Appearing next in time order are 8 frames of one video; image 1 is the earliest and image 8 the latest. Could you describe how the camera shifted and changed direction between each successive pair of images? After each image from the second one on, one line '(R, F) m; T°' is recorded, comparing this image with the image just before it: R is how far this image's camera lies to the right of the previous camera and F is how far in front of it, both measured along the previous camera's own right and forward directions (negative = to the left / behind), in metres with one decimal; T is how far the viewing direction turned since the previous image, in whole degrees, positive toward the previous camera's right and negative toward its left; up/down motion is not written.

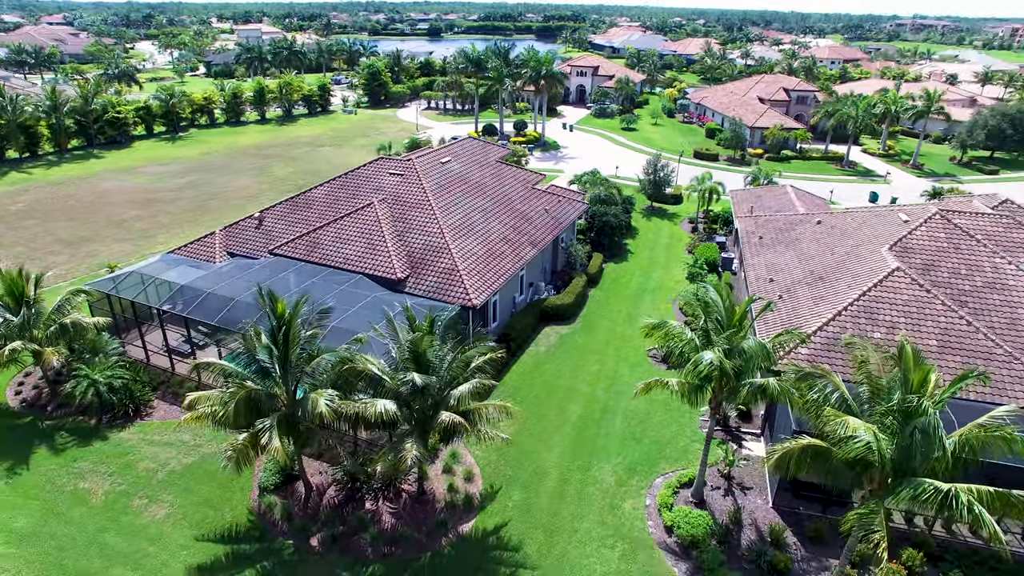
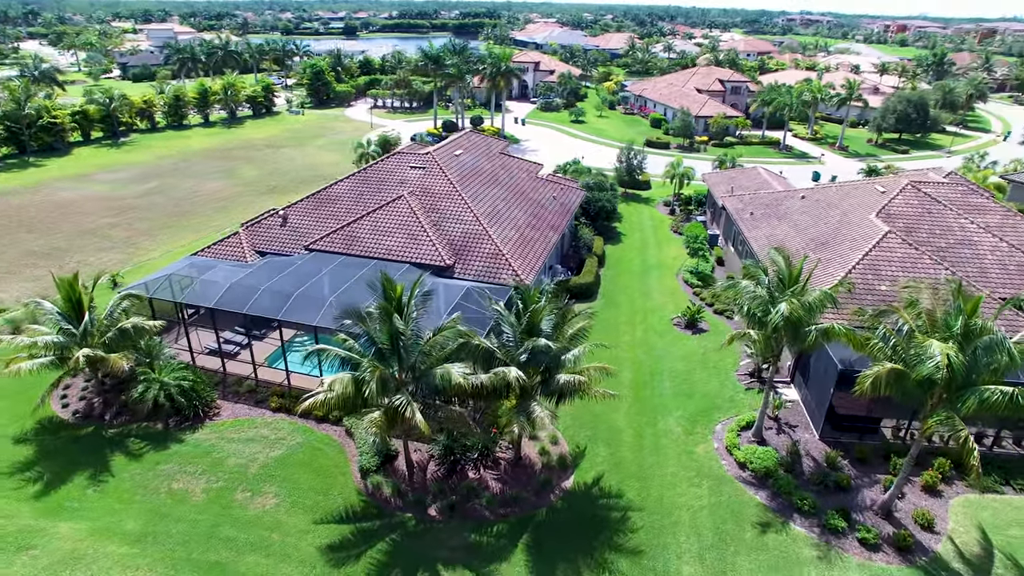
(-6.4, -1.5) m; +8°
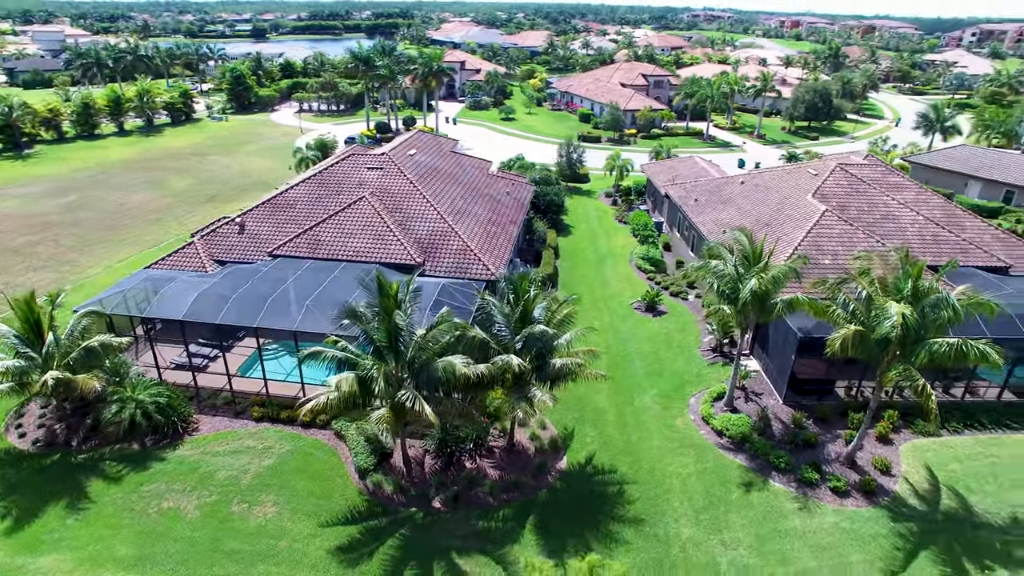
(-2.4, -0.6) m; +7°
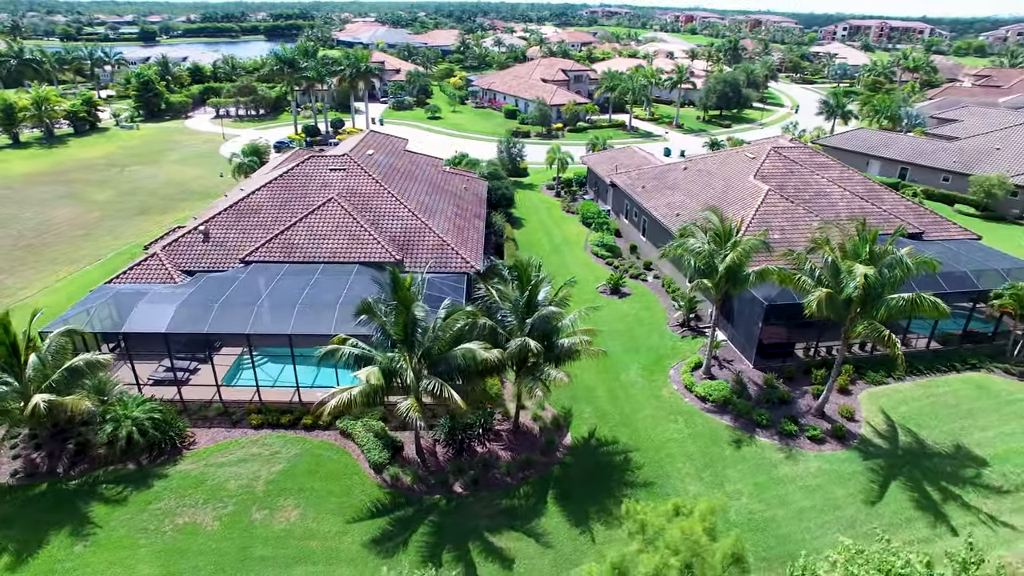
(-3.4, -0.8) m; +8°
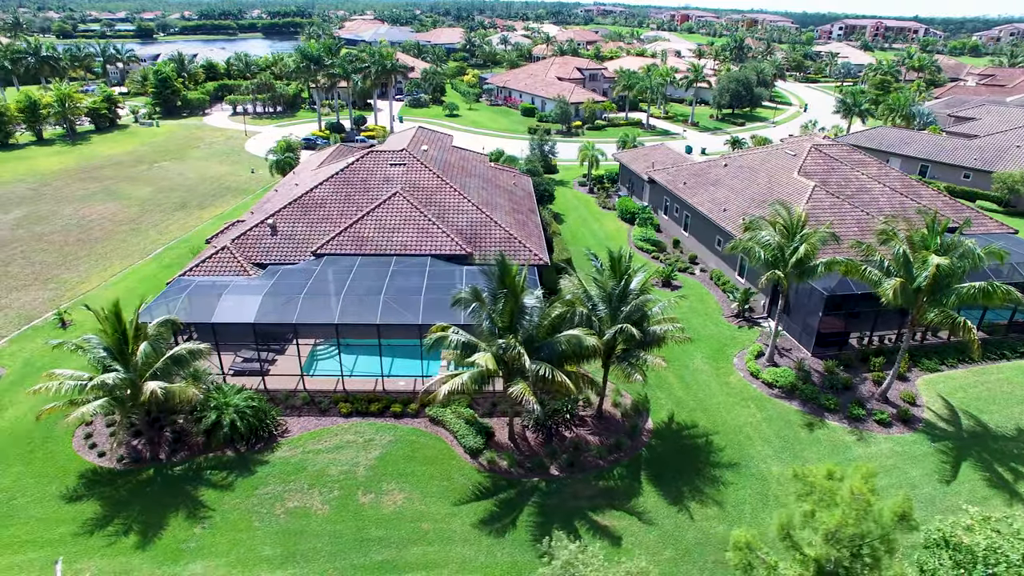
(-4.1, -0.8) m; +1°
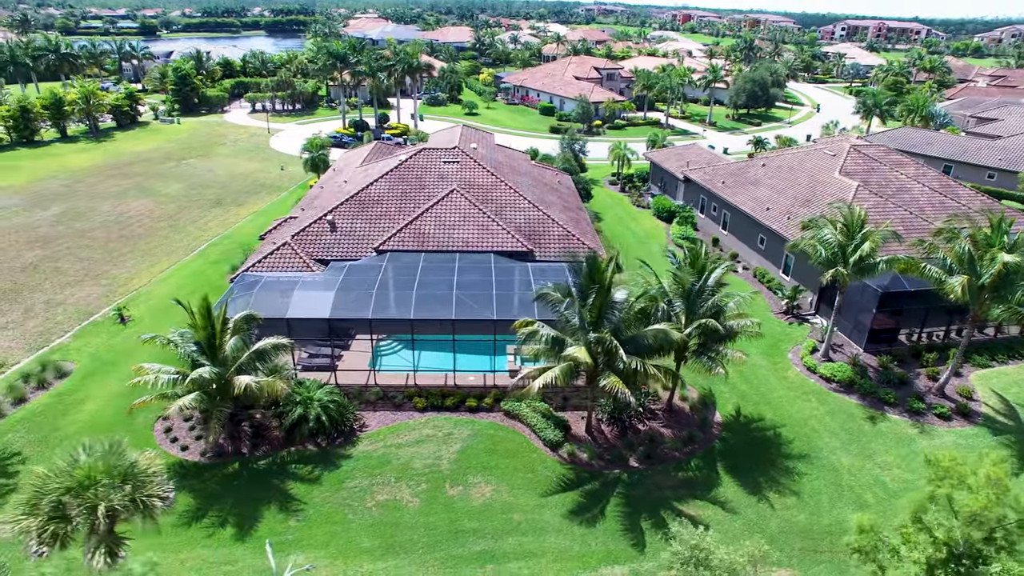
(-3.4, -0.4) m; +1°
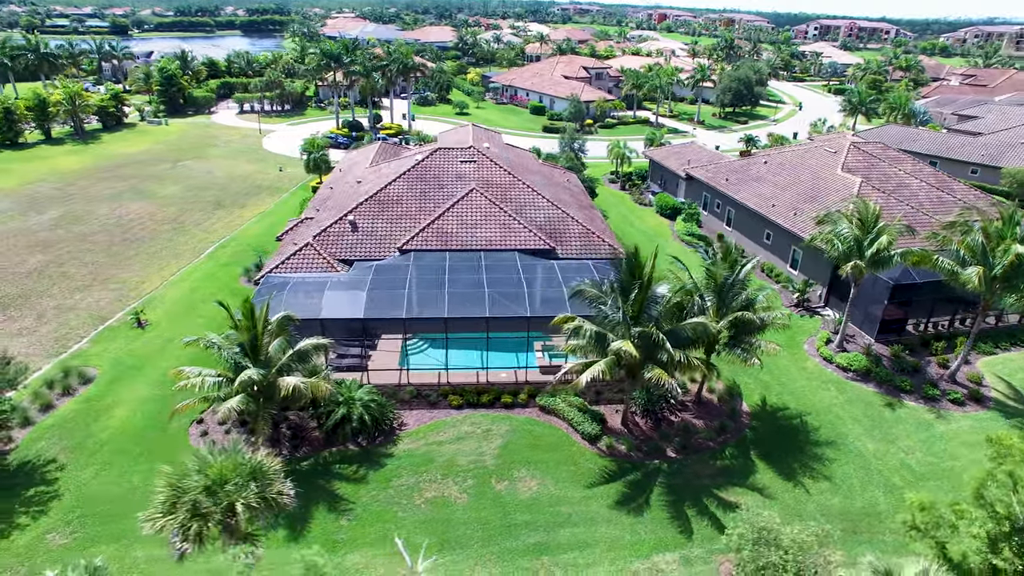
(-2.6, -0.3) m; +2°
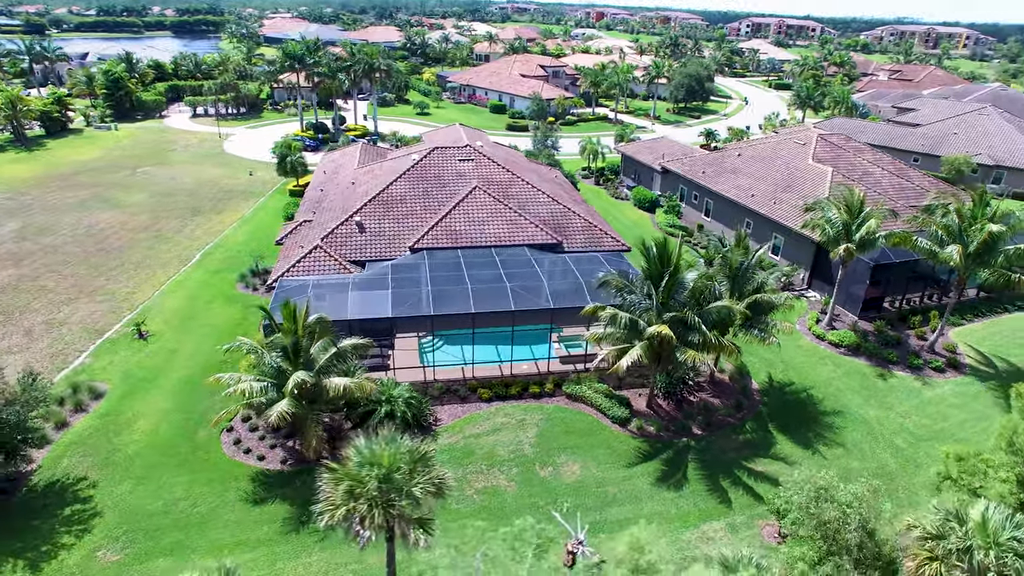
(-3.7, -0.6) m; +5°
